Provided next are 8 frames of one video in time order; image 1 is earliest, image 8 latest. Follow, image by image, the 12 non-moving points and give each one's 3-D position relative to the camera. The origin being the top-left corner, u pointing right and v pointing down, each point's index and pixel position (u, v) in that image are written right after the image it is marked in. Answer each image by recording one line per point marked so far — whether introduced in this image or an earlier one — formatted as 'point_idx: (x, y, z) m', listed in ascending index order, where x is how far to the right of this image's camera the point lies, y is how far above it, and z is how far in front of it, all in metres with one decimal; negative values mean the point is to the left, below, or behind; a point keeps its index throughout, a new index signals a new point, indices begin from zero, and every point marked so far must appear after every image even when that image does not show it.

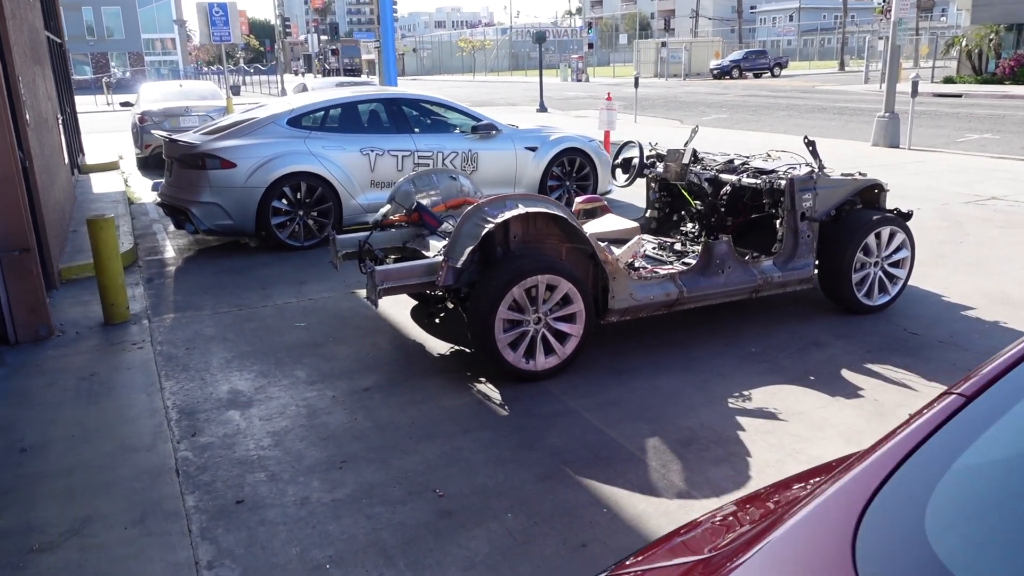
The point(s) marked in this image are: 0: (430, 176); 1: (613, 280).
0: (-0.7, +0.9, +6.4) m
1: (+0.7, +0.1, +5.3) m
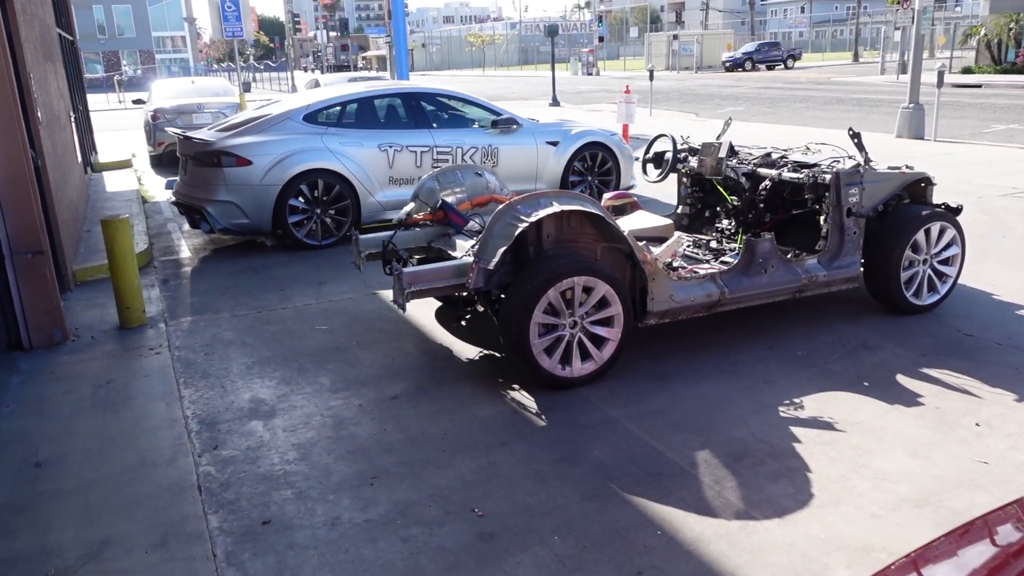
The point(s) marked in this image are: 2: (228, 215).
0: (-0.4, +0.9, +6.2) m
1: (+0.9, 0.0, +5.1) m
2: (-3.2, +0.8, +8.7) m
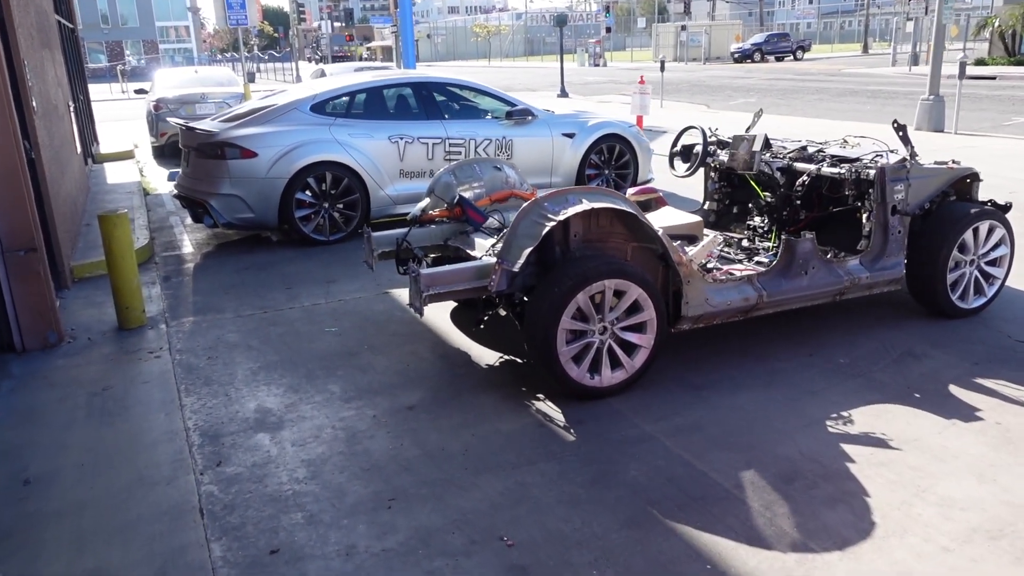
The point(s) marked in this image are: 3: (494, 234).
0: (-0.3, +0.9, +5.8) m
1: (+1.1, 0.0, +4.7) m
2: (-3.0, +0.9, +8.3) m
3: (-0.1, +0.4, +5.5) m
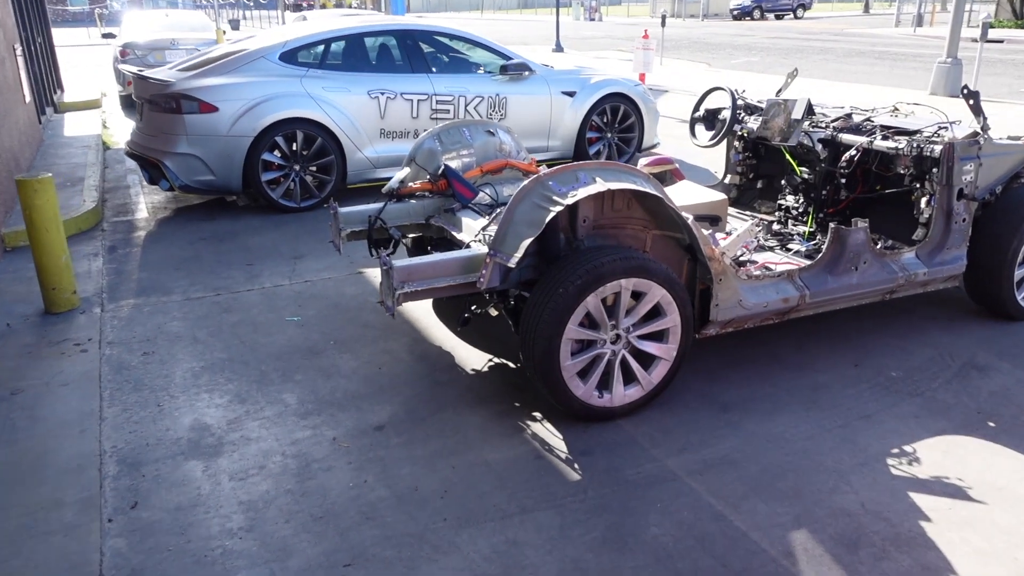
0: (-0.3, +1.0, +4.9) m
1: (+1.0, 0.0, +3.9) m
2: (-3.1, +1.1, +7.4) m
3: (-0.2, +0.5, +4.6) m
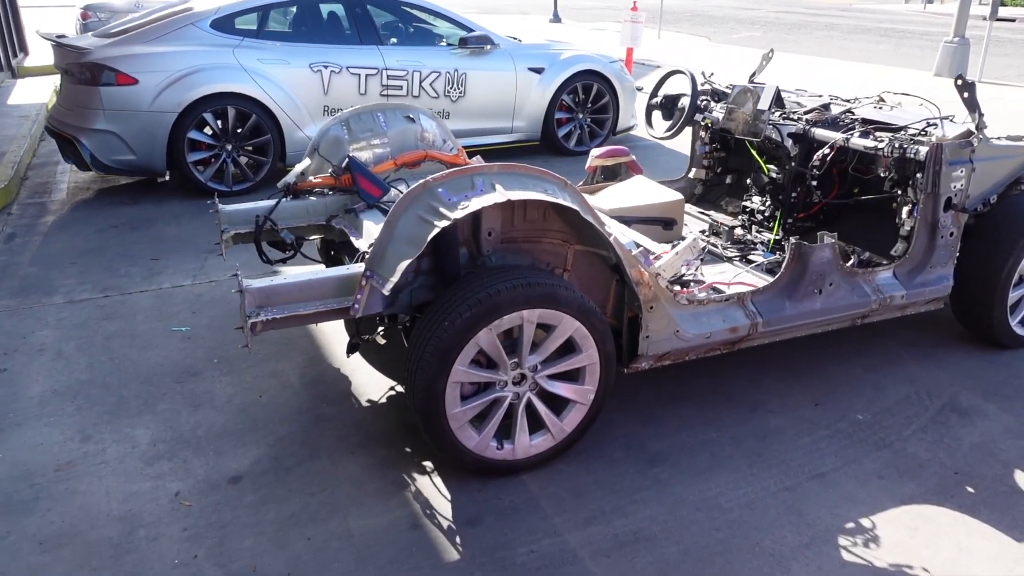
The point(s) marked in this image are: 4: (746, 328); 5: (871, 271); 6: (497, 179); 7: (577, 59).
0: (-0.8, +1.0, +4.2) m
1: (+0.6, -0.1, +3.2) m
2: (-3.5, +1.2, +6.7) m
3: (-0.6, +0.4, +3.9) m
4: (+1.1, -0.2, +3.5) m
5: (+1.8, +0.1, +3.8) m
6: (-0.1, +0.4, +3.0) m
7: (+0.7, +2.5, +8.5) m
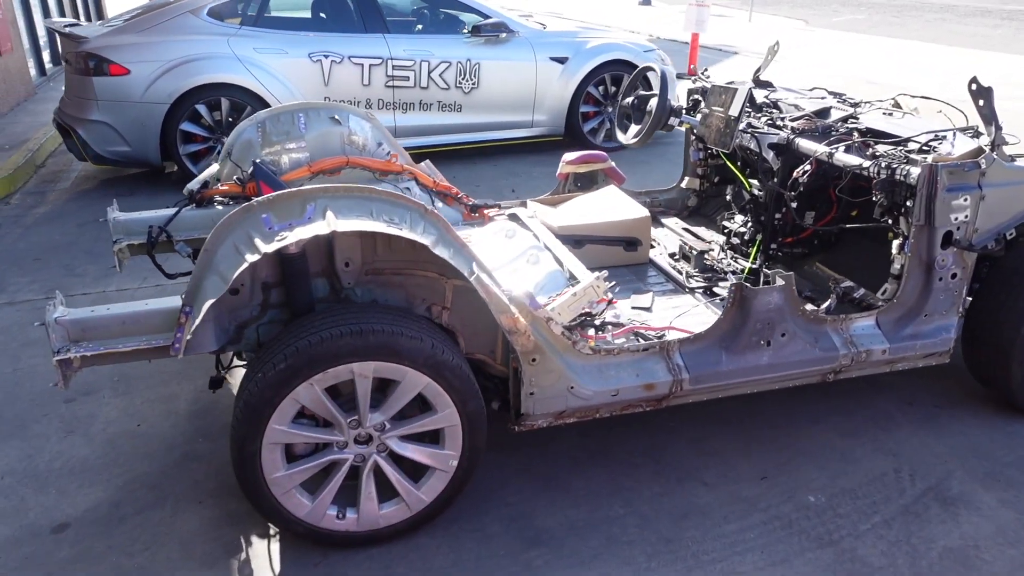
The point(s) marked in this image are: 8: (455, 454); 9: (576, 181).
0: (-1.1, +0.9, +3.8) m
1: (+0.1, -0.3, +2.7) m
2: (-3.5, +1.3, +6.6) m
3: (-1.0, +0.3, +3.5) m
4: (+0.6, -0.4, +2.9) m
5: (+1.3, -0.1, +3.1) m
6: (-0.6, +0.3, +2.5) m
7: (+1.0, +2.5, +7.8) m
8: (-0.2, -0.6, +2.6) m
9: (+0.4, +0.6, +4.6) m
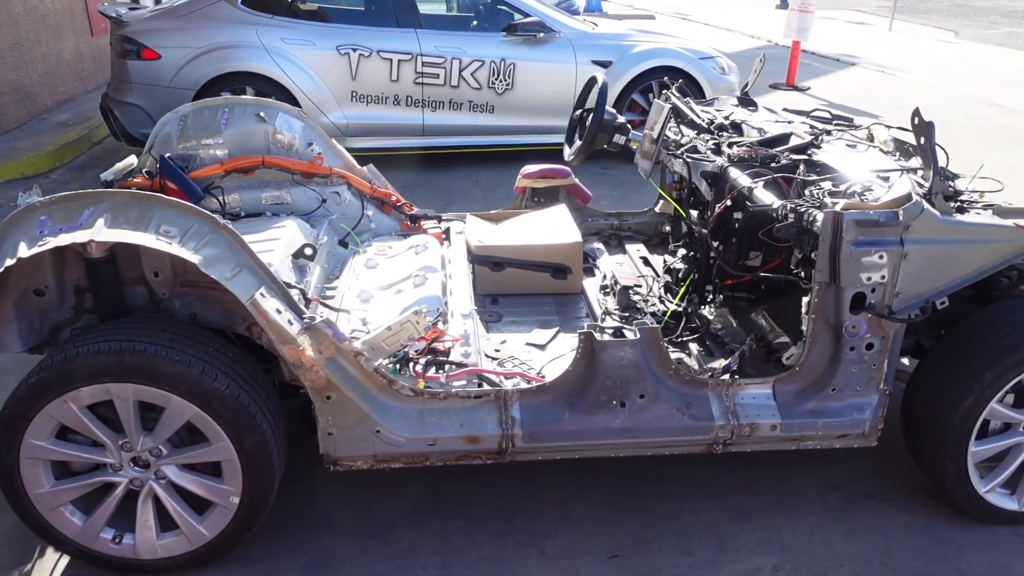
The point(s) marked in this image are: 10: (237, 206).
0: (-1.4, +0.9, +3.7) m
1: (-0.6, -0.4, +2.4) m
2: (-3.3, +1.5, +6.9) m
3: (-1.4, +0.3, +3.4) m
4: (-0.1, -0.5, +2.5) m
5: (+0.7, -0.3, +2.6) m
6: (-1.2, +0.2, +2.3) m
7: (+1.4, +2.3, +7.4) m
8: (-0.9, -0.6, +2.4) m
9: (+0.1, +0.5, +4.3) m
10: (-1.3, +0.4, +3.6) m
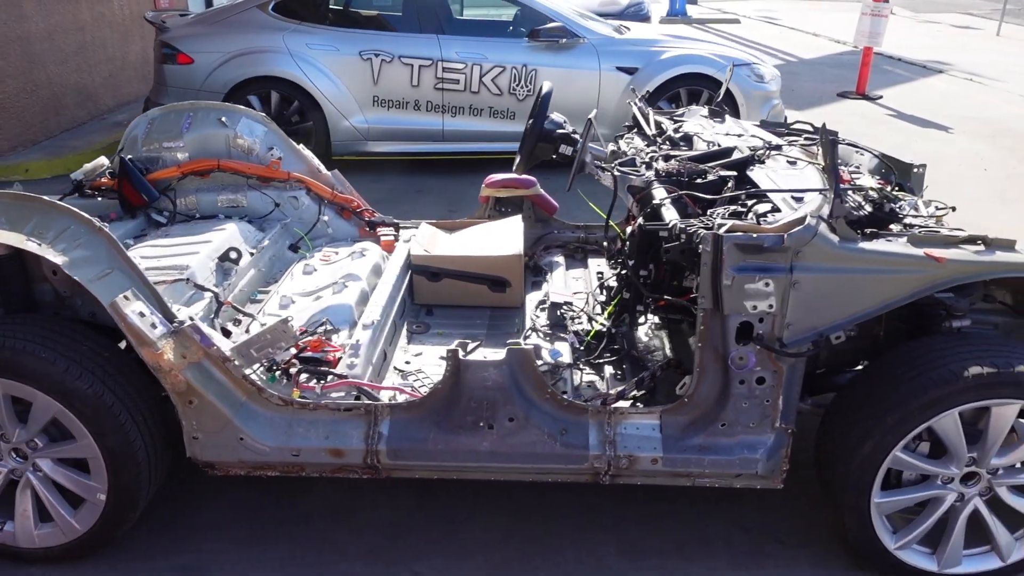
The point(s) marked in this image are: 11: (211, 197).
0: (-1.7, +0.9, +3.8) m
1: (-1.0, -0.4, +2.5) m
2: (-3.1, +1.5, +7.2) m
3: (-1.7, +0.3, +3.5) m
4: (-0.5, -0.5, +2.5) m
5: (+0.3, -0.4, +2.5) m
6: (-1.6, +0.2, +2.4) m
7: (+1.6, +2.1, +7.1) m
8: (-1.3, -0.6, +2.5) m
9: (-0.1, +0.4, +4.2) m
10: (-1.6, +0.4, +3.7) m
11: (-1.5, +0.5, +3.7) m
